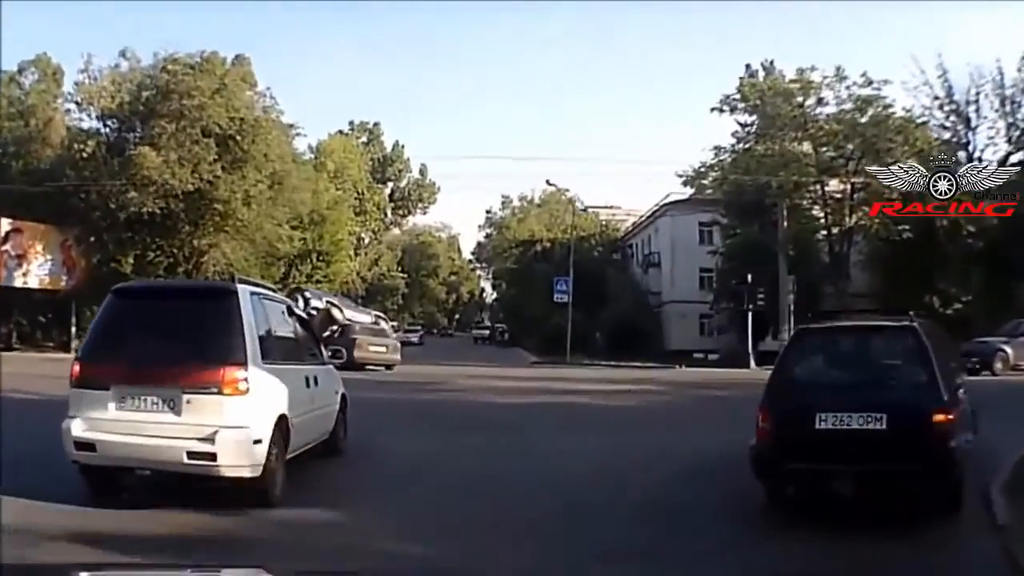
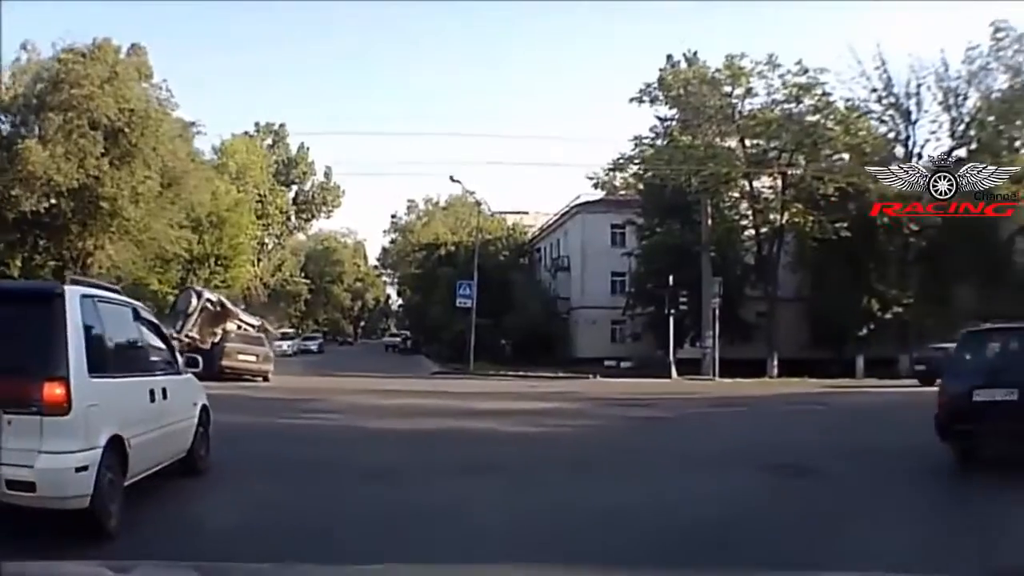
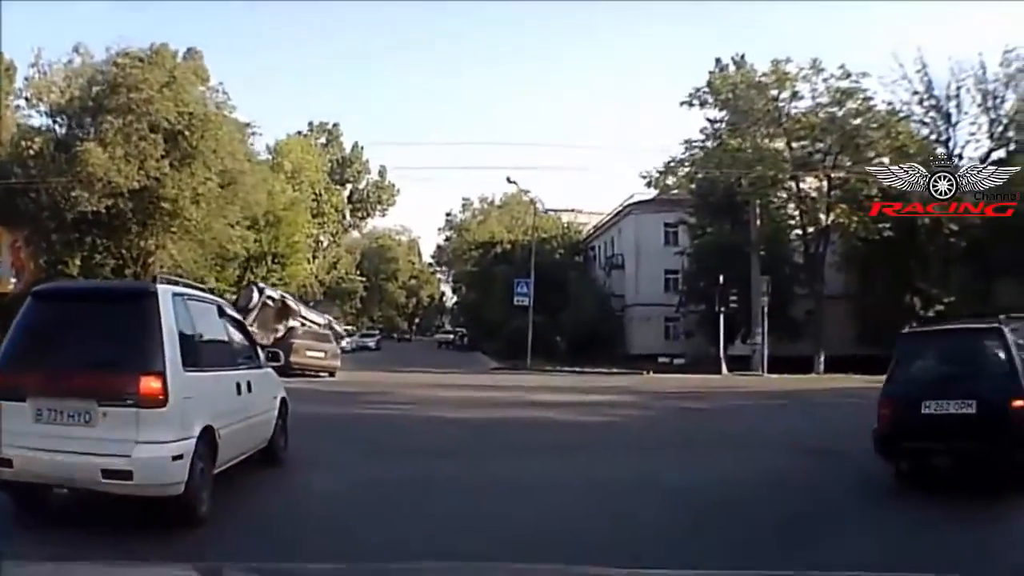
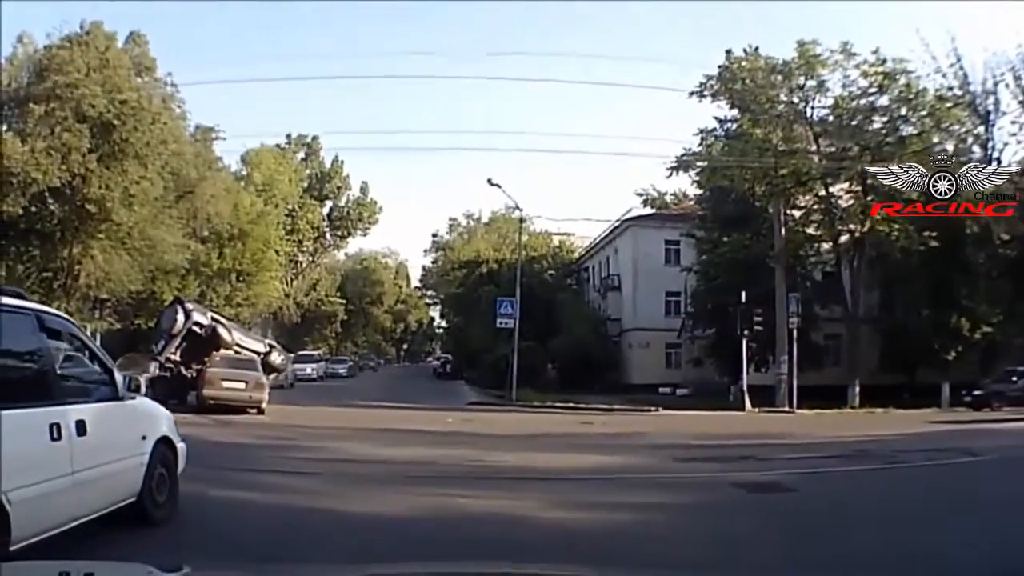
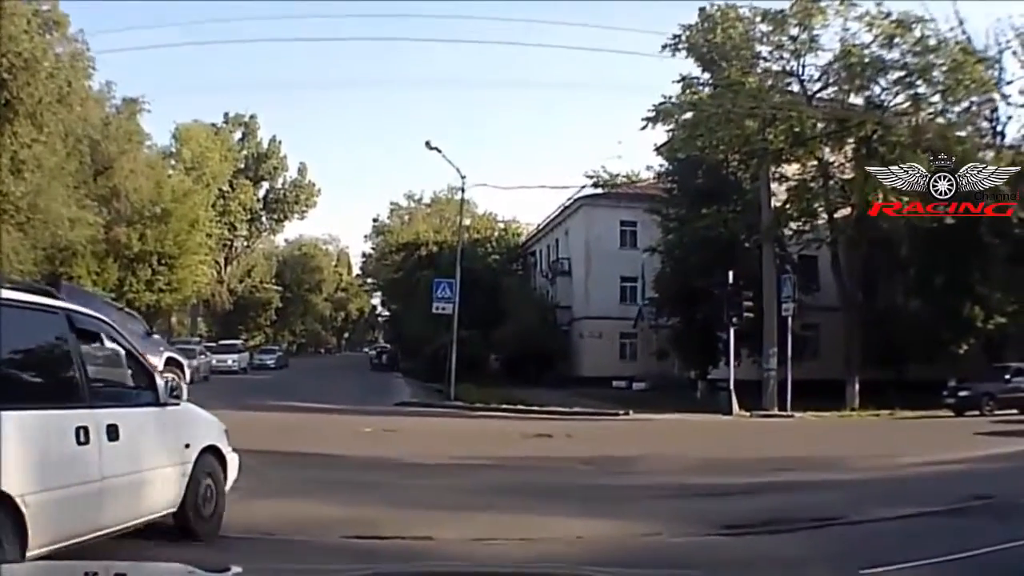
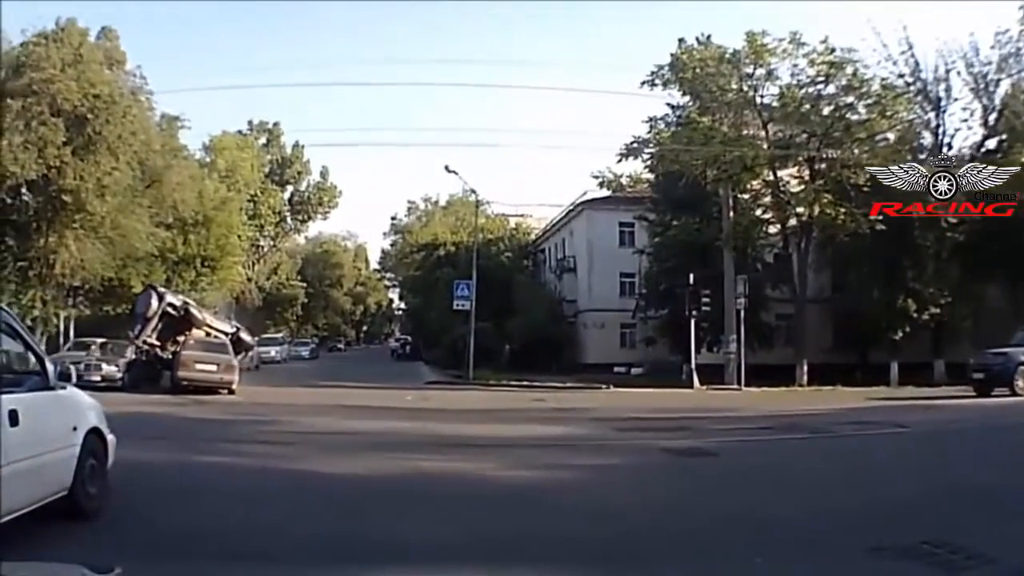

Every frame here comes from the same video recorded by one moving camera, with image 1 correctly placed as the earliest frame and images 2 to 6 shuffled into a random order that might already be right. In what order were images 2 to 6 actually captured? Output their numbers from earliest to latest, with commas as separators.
3, 2, 6, 4, 5
